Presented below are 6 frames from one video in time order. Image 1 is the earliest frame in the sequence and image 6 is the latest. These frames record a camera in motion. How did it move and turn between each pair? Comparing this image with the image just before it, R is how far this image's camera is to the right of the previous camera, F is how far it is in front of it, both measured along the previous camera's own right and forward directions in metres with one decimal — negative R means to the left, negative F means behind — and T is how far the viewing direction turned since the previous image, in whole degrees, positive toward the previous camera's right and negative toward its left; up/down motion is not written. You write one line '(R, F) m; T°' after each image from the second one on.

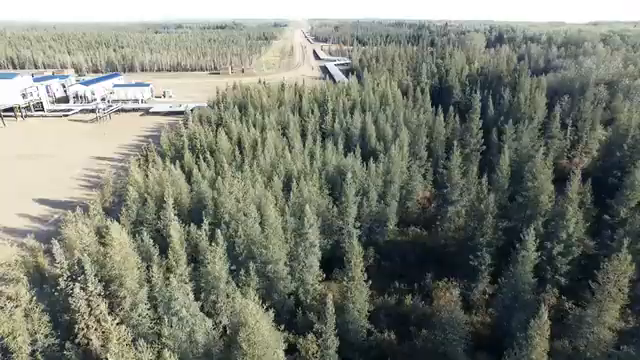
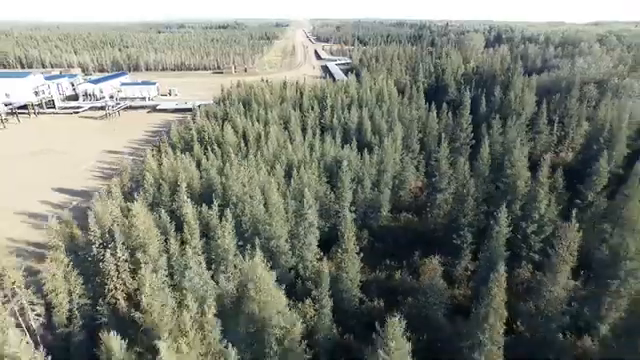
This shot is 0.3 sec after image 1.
(+0.2, -2.7) m; 0°
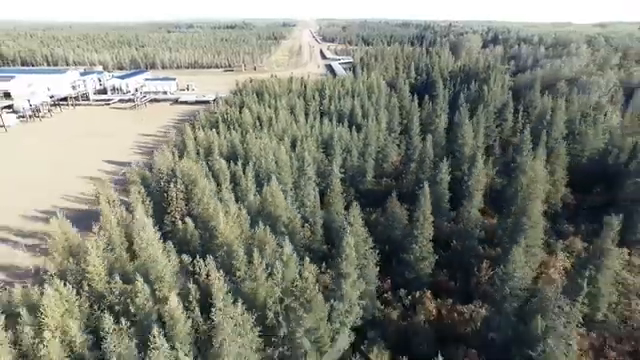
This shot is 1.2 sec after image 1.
(+0.7, -9.4) m; -1°
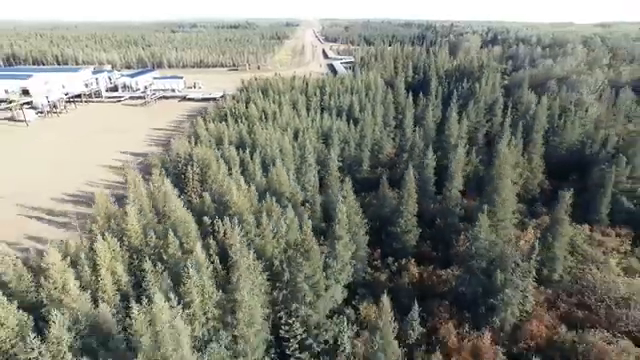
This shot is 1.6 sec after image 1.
(+0.3, -3.9) m; 0°
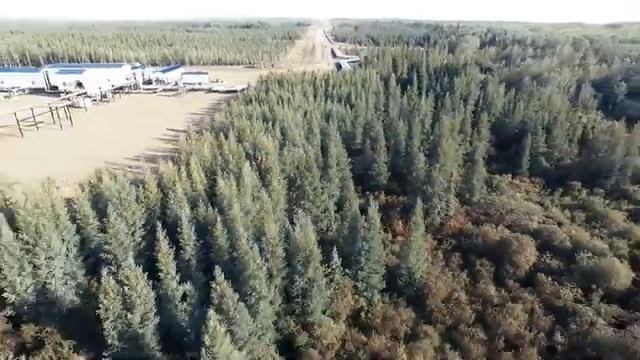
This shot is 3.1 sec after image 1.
(+0.8, -14.2) m; -1°
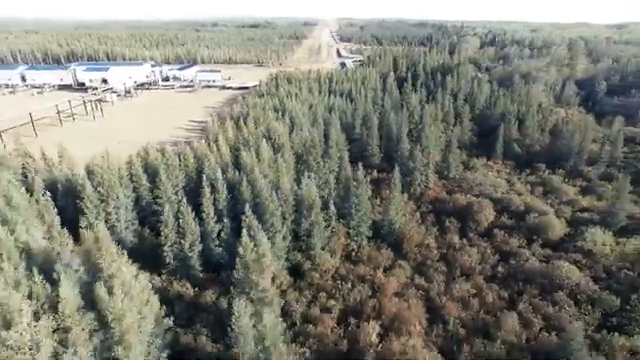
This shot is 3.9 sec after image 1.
(+0.3, -8.3) m; -1°
